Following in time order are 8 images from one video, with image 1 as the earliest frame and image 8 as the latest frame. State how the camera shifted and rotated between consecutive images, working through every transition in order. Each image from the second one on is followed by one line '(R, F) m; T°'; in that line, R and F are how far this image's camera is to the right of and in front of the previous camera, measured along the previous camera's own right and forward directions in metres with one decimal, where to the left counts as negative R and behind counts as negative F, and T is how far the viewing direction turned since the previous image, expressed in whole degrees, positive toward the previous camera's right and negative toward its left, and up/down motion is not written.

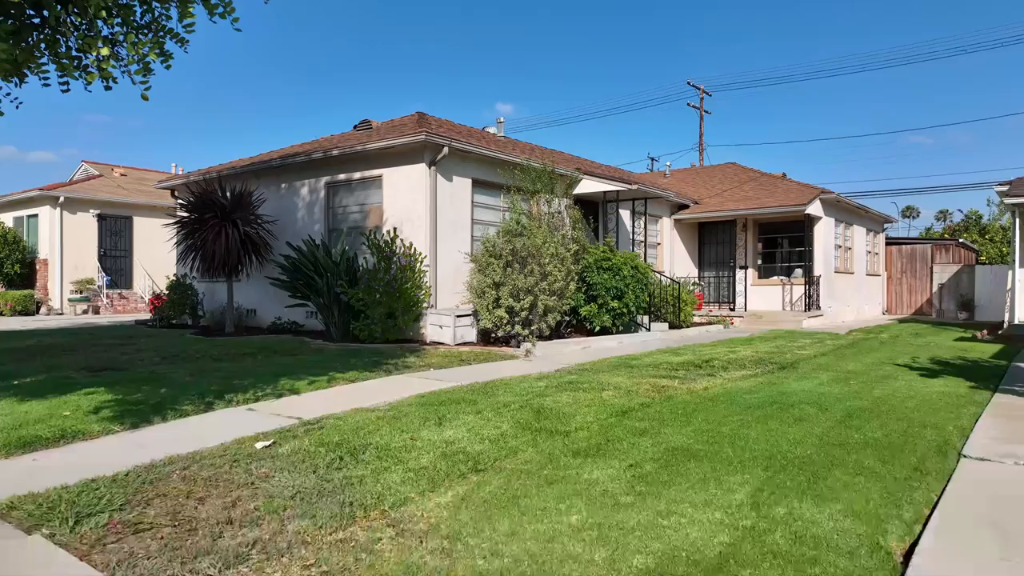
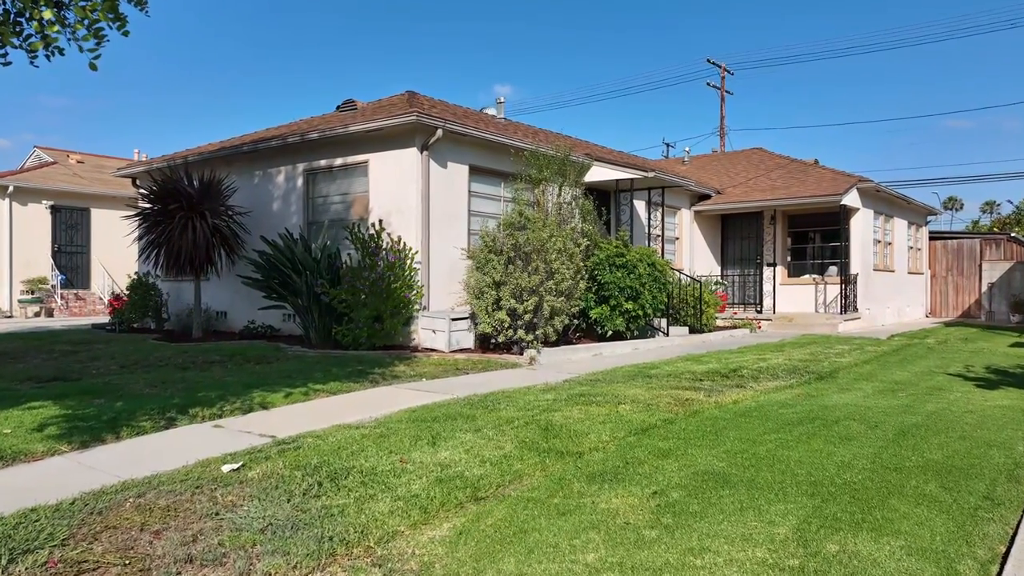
(0.0, +1.5) m; 0°
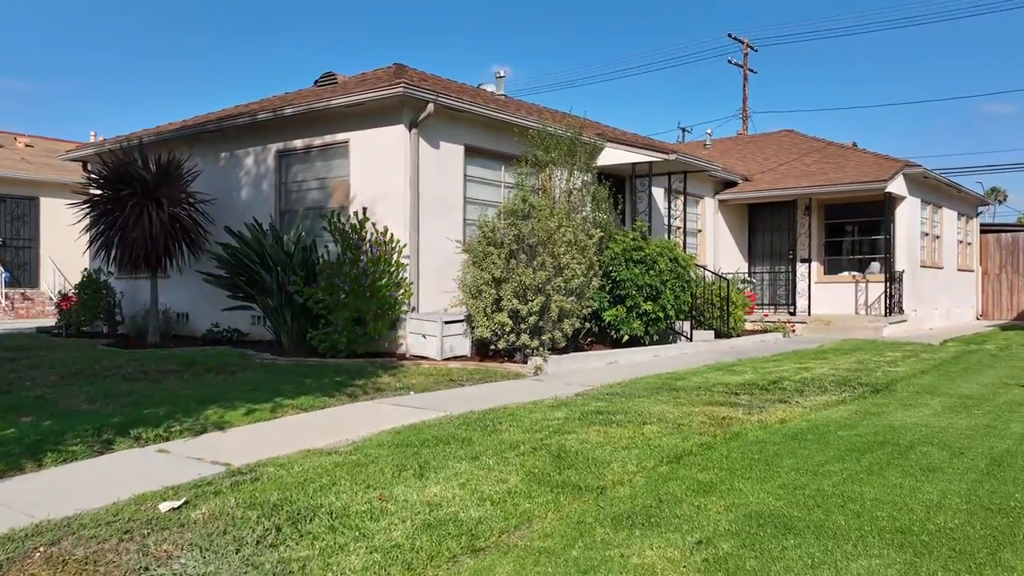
(0.0, +1.6) m; 0°
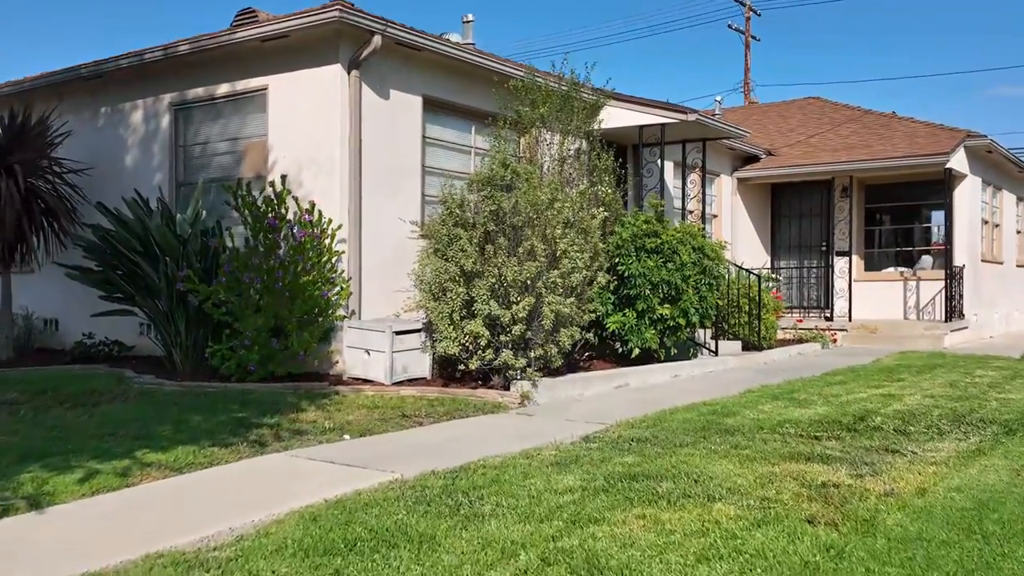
(-0.1, +2.8) m; +2°
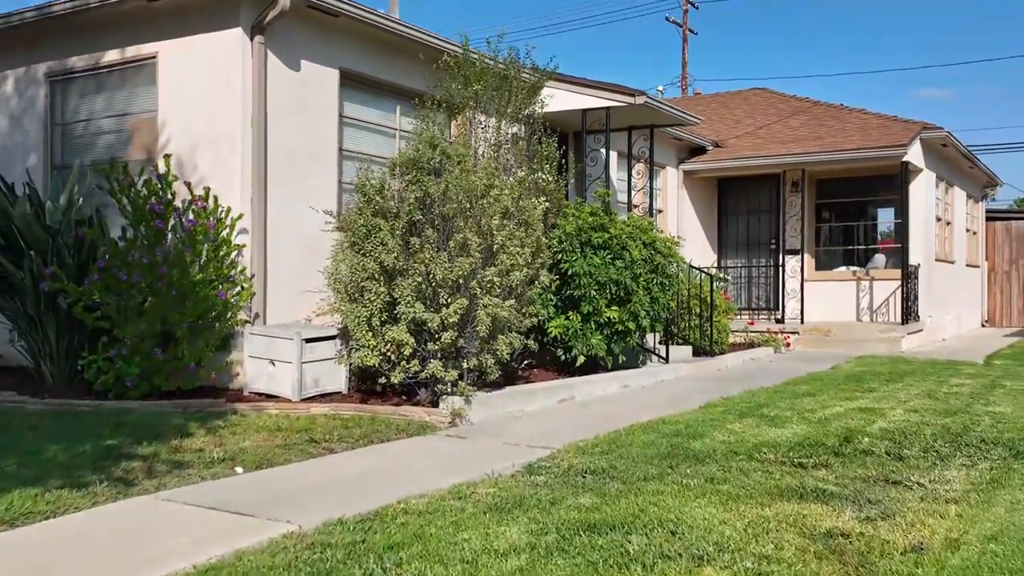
(0.0, +1.0) m; +4°
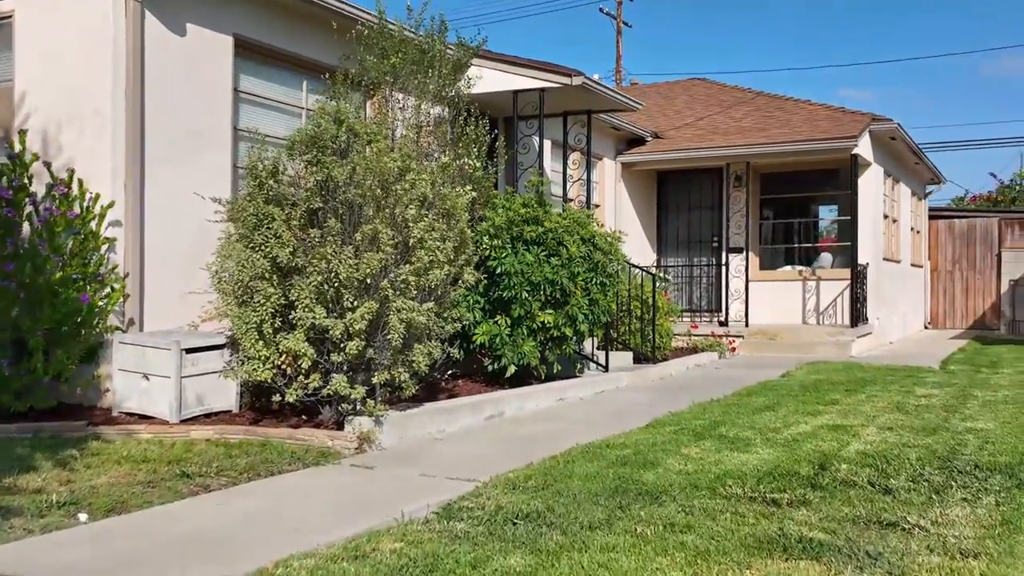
(+0.1, +0.9) m; +4°
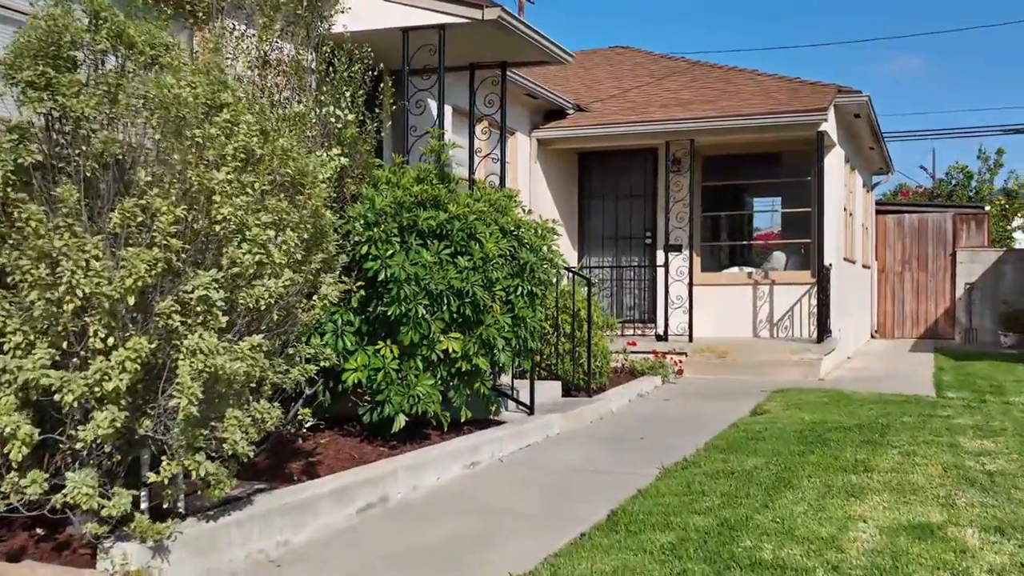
(0.0, +2.2) m; +6°
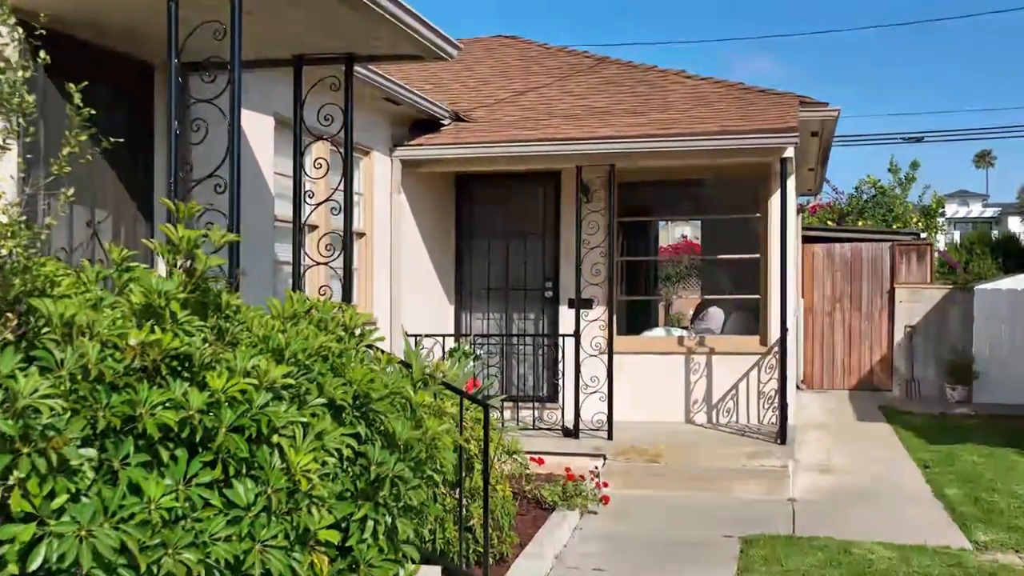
(0.0, +2.6) m; +8°
